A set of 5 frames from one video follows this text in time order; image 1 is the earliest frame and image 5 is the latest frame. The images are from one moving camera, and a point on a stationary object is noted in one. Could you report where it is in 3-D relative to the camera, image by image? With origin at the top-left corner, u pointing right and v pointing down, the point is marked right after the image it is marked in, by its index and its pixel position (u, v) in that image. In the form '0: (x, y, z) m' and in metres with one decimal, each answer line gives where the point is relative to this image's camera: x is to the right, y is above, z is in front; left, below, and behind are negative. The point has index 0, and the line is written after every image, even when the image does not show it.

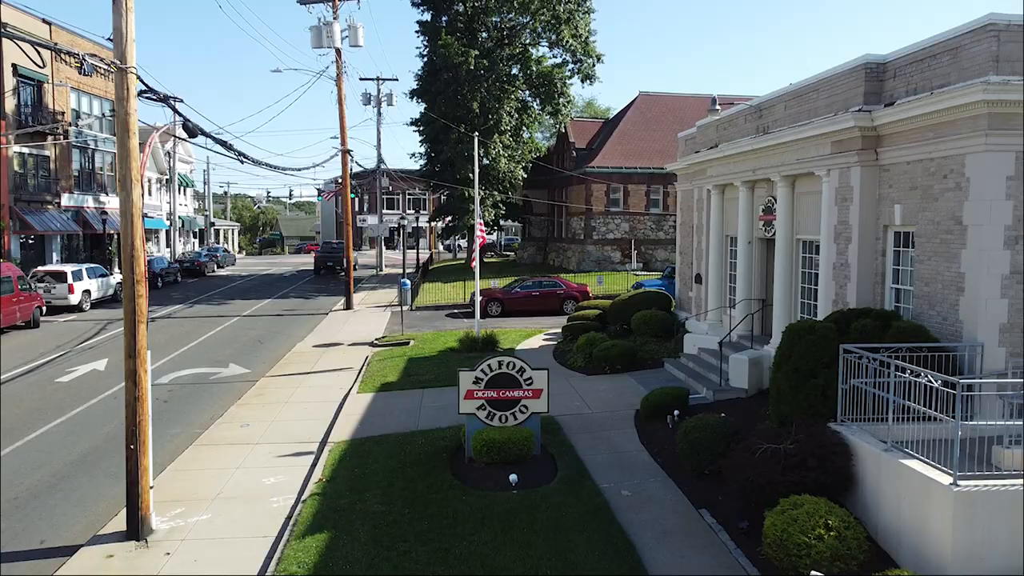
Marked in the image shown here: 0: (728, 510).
0: (+2.7, -2.8, +9.0) m
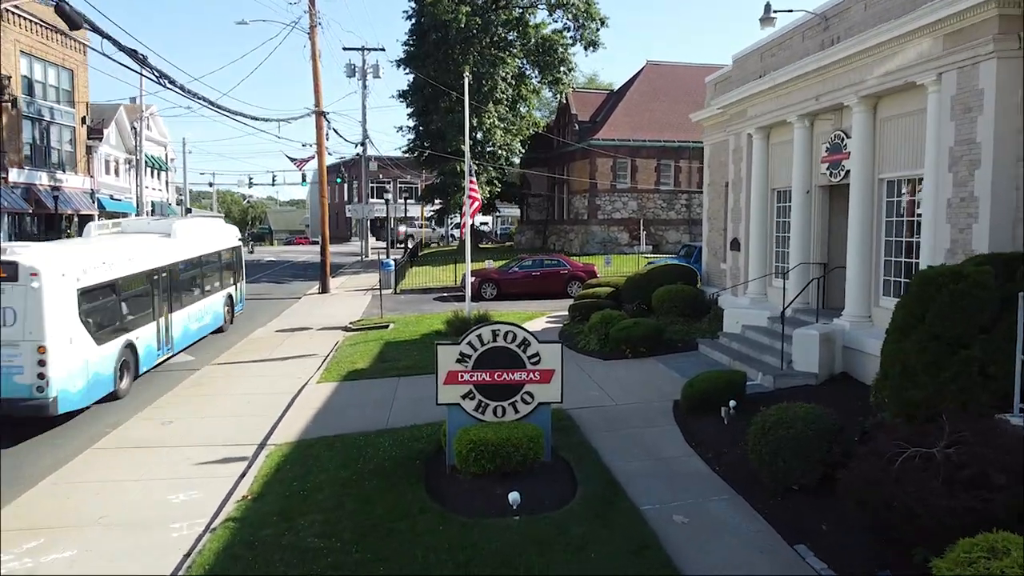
0: (+2.7, -2.1, +5.9) m
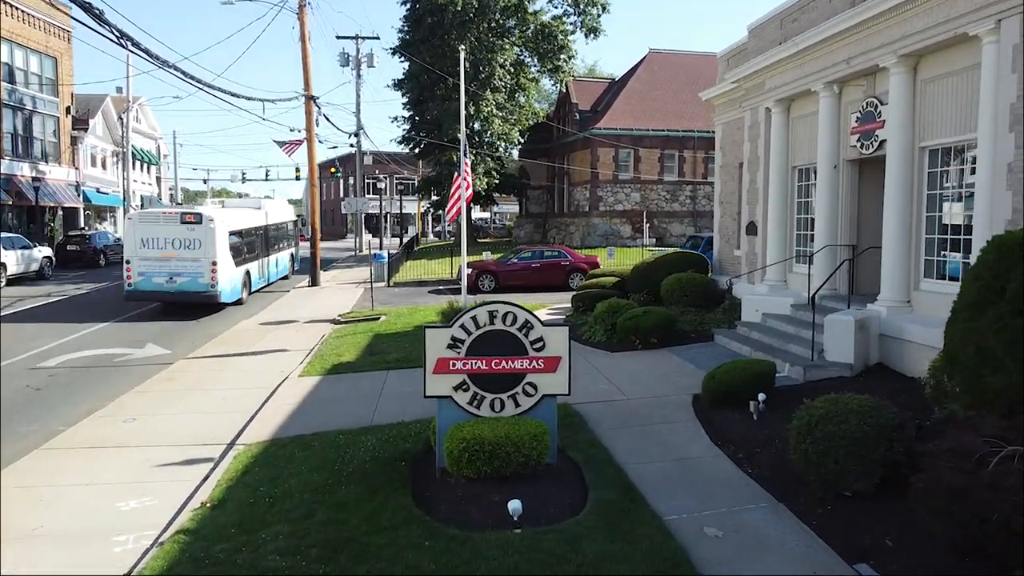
0: (+2.7, -1.9, +4.8) m
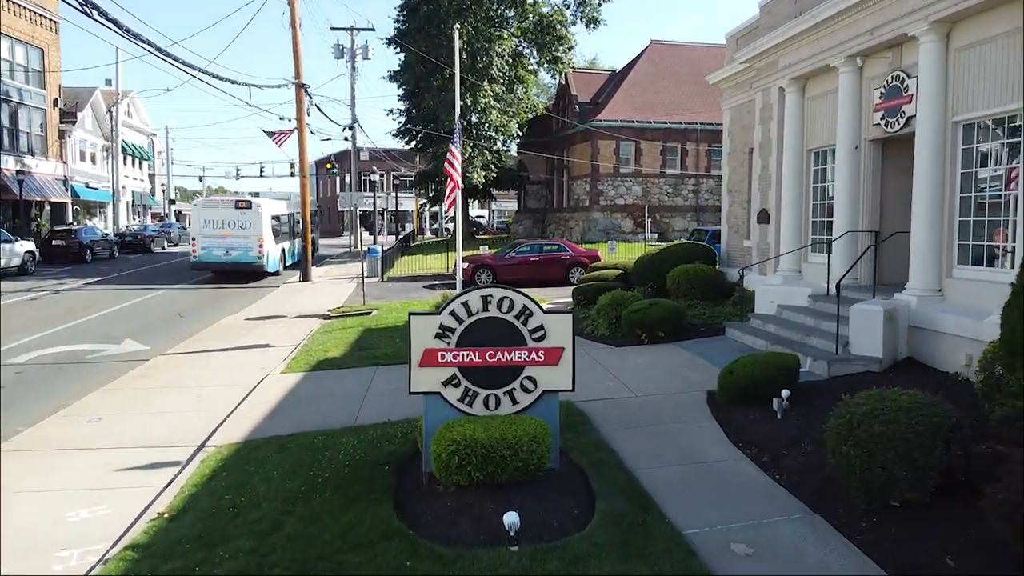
0: (+2.7, -1.7, +4.0) m
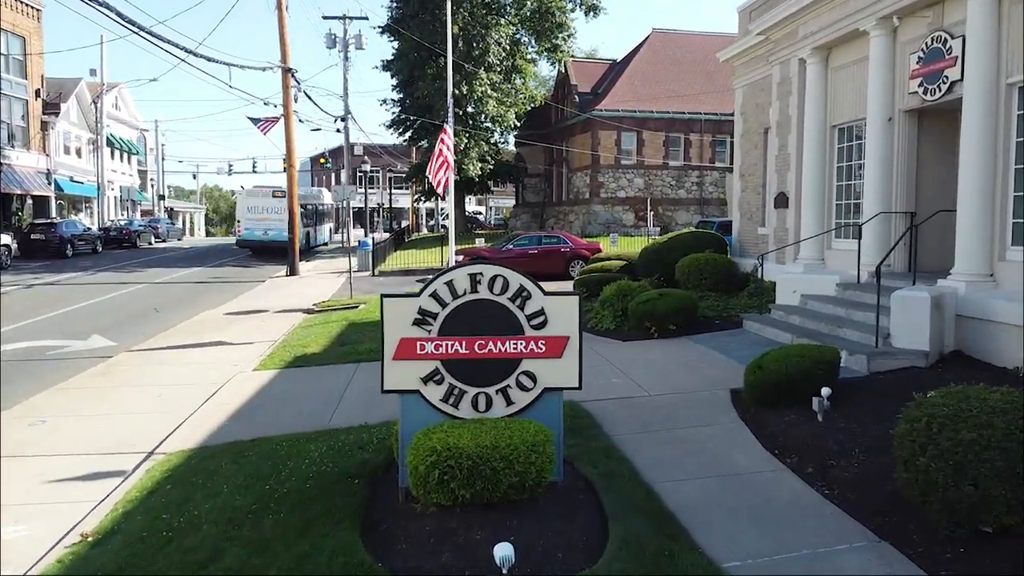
0: (+2.7, -1.6, +3.0) m
